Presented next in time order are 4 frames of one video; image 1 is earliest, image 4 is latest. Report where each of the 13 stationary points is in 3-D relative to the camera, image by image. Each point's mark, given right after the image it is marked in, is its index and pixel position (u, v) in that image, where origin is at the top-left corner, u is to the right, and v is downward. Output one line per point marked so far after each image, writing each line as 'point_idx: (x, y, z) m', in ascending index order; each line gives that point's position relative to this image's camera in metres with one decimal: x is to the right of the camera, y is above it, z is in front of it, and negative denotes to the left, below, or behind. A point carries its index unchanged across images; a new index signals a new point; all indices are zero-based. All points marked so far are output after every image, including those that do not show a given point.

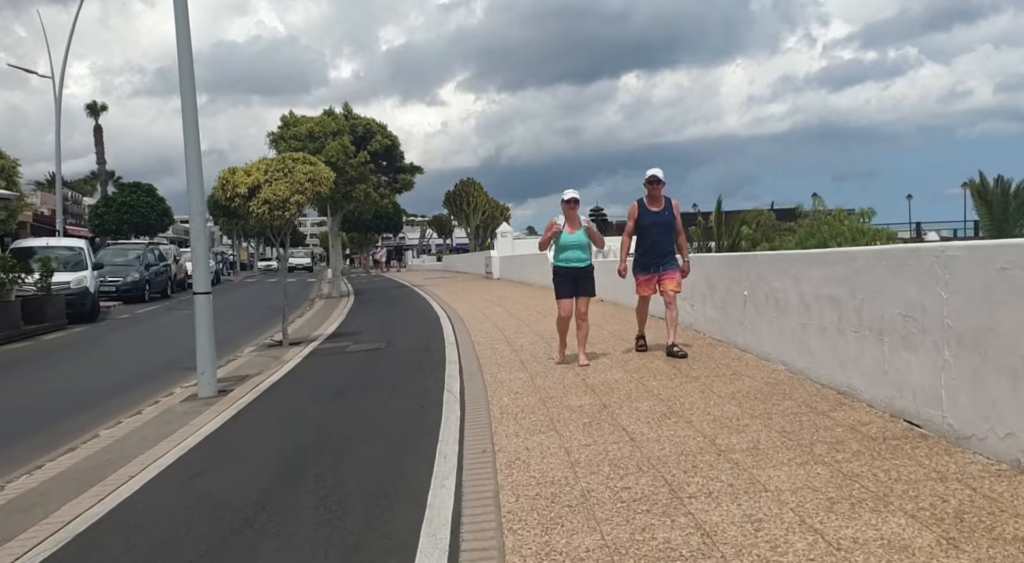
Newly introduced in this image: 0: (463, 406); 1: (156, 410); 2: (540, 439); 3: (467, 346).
0: (-0.5, -1.2, +7.3) m
1: (-4.0, -1.4, +8.5) m
2: (+0.2, -1.2, +5.8) m
3: (-0.7, -1.0, +11.3) m
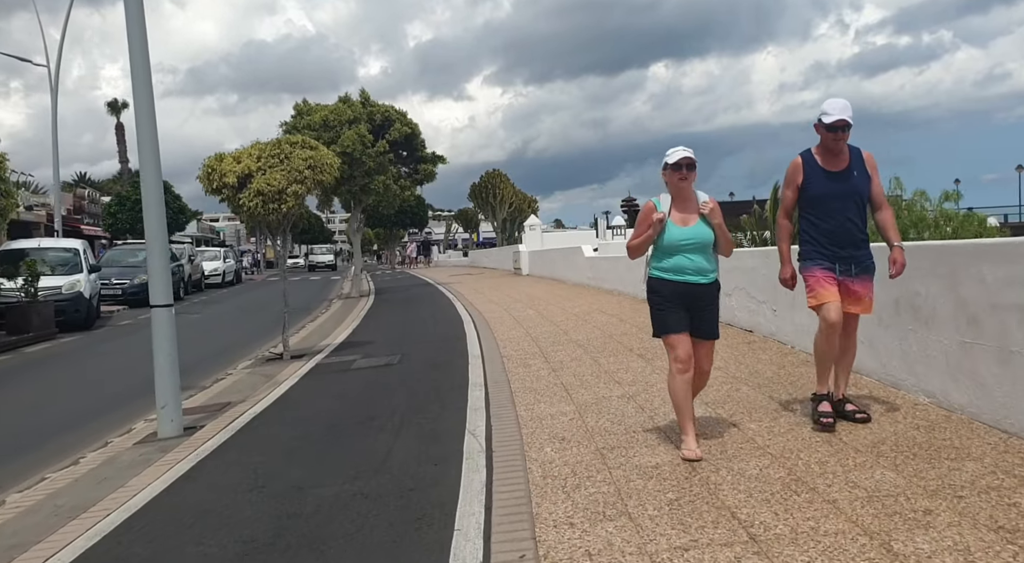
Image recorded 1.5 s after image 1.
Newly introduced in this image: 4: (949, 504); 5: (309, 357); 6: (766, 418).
0: (-0.1, -1.3, +5.4) m
1: (-3.6, -1.5, +6.7) m
2: (+0.5, -1.3, +3.8) m
3: (-0.2, -1.0, +9.4) m
4: (+2.2, -1.1, +3.8) m
5: (-3.1, -1.1, +11.3) m
6: (+1.9, -1.0, +5.6) m
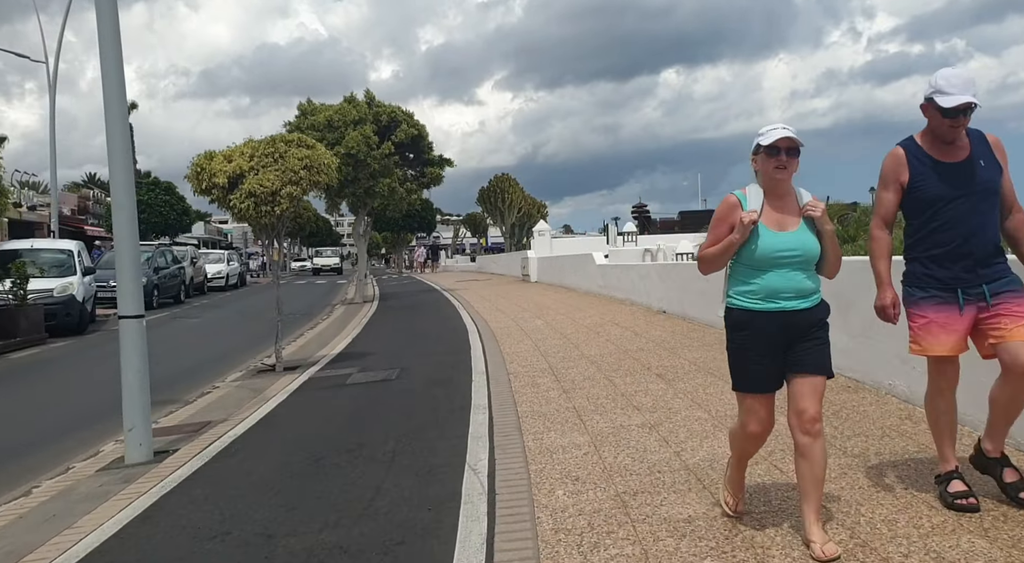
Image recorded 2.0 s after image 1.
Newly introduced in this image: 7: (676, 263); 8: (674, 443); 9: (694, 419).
0: (-0.1, -1.4, +4.6) m
1: (-3.6, -1.6, +6.0) m
2: (+0.5, -1.4, +3.1) m
3: (-0.1, -1.1, +8.6) m
4: (+2.2, -1.2, +3.0) m
5: (-3.0, -1.2, +10.6) m
6: (+1.9, -1.1, +4.8) m
7: (+3.0, +0.3, +13.8) m
8: (+1.2, -1.2, +5.6) m
9: (+1.5, -1.1, +6.1) m
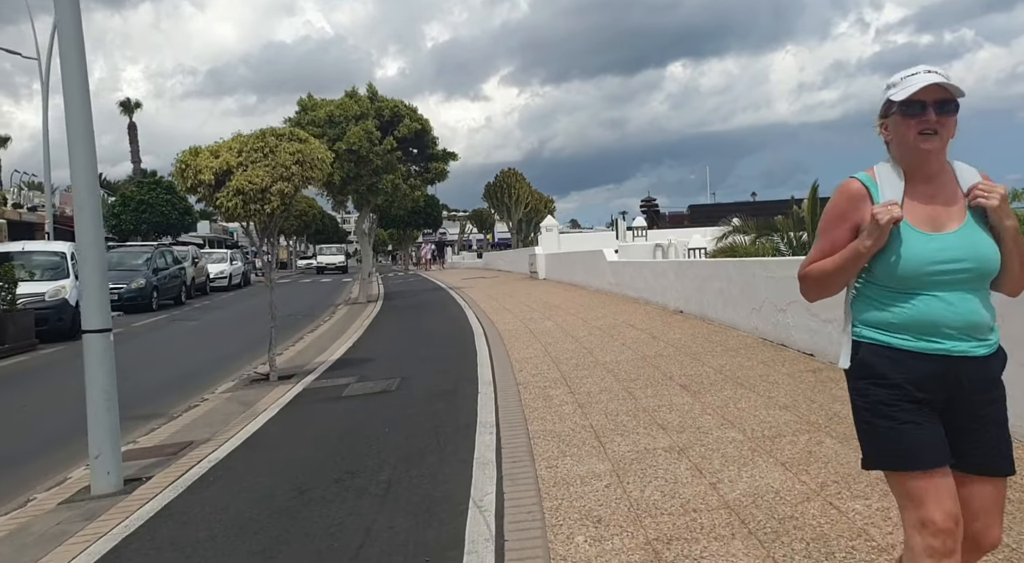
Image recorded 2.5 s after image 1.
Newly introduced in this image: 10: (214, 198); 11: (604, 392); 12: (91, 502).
0: (0.0, -1.4, +3.9) m
1: (-3.5, -1.7, +5.3) m
2: (+0.6, -1.4, +2.4) m
3: (0.0, -1.2, +7.9) m
4: (+2.3, -1.3, +2.3) m
5: (-2.8, -1.3, +10.0) m
6: (+2.0, -1.2, +4.1) m
7: (+3.2, +0.4, +13.1) m
8: (+1.3, -1.2, +4.9) m
9: (+1.6, -1.2, +5.4) m
10: (-3.8, +1.1, +9.5) m
11: (+0.9, -1.1, +7.5) m
12: (-3.1, -1.6, +5.5) m
